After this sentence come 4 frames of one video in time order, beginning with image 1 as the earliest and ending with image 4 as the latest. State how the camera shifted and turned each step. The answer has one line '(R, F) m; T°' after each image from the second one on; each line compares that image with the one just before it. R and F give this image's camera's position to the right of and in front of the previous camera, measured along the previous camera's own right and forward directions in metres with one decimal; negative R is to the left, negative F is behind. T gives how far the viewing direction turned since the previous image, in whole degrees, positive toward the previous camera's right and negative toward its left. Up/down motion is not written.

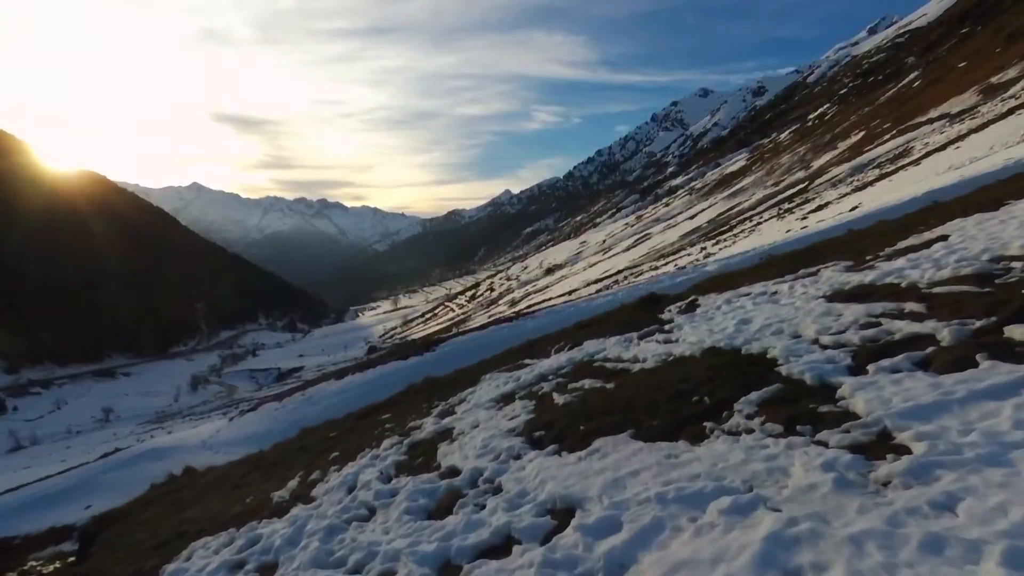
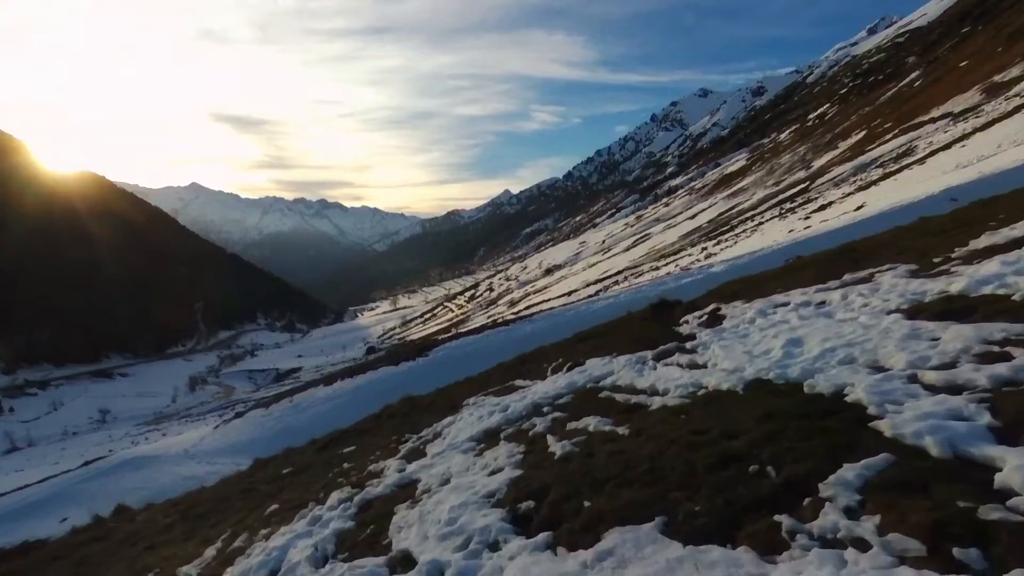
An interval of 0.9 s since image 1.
(0.0, +0.5) m; 0°
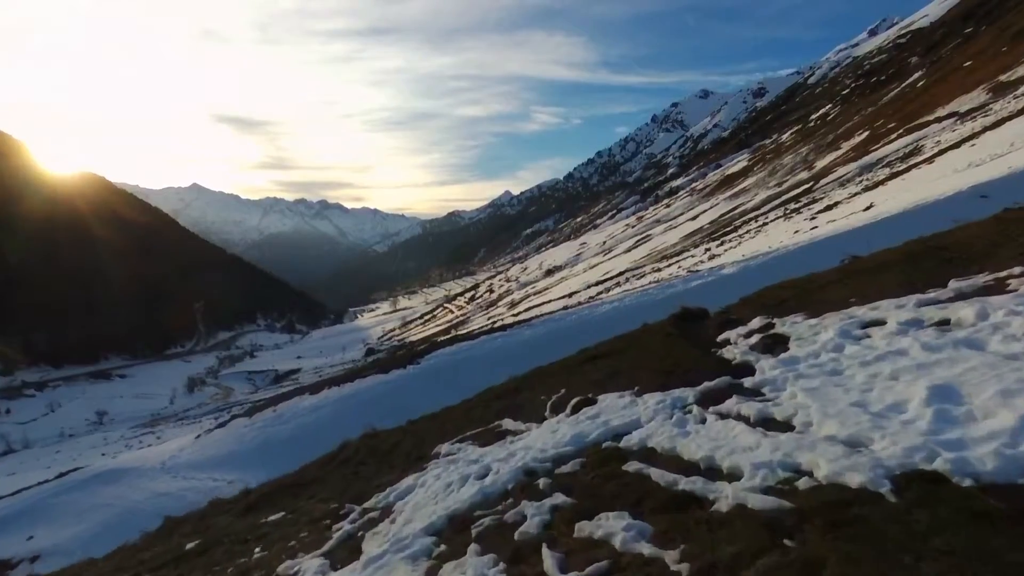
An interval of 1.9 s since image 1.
(0.0, +0.7) m; 0°
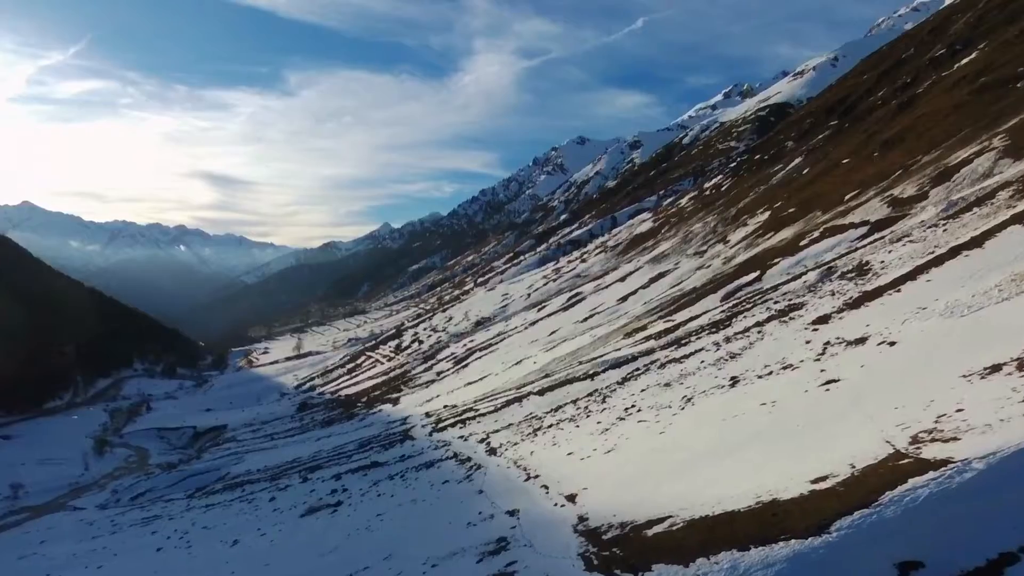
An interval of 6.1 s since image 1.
(-12.2, -4.6) m; +11°
